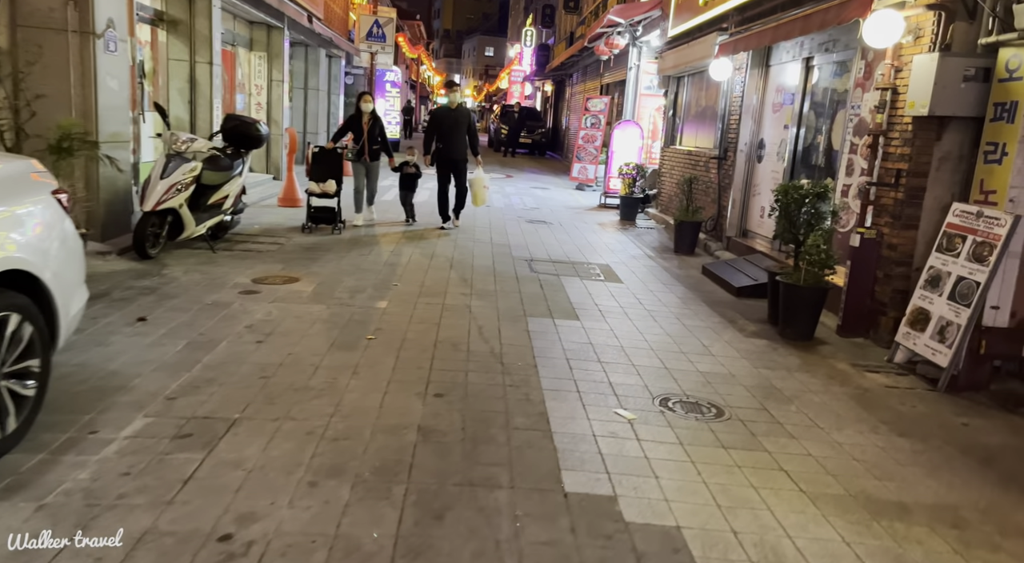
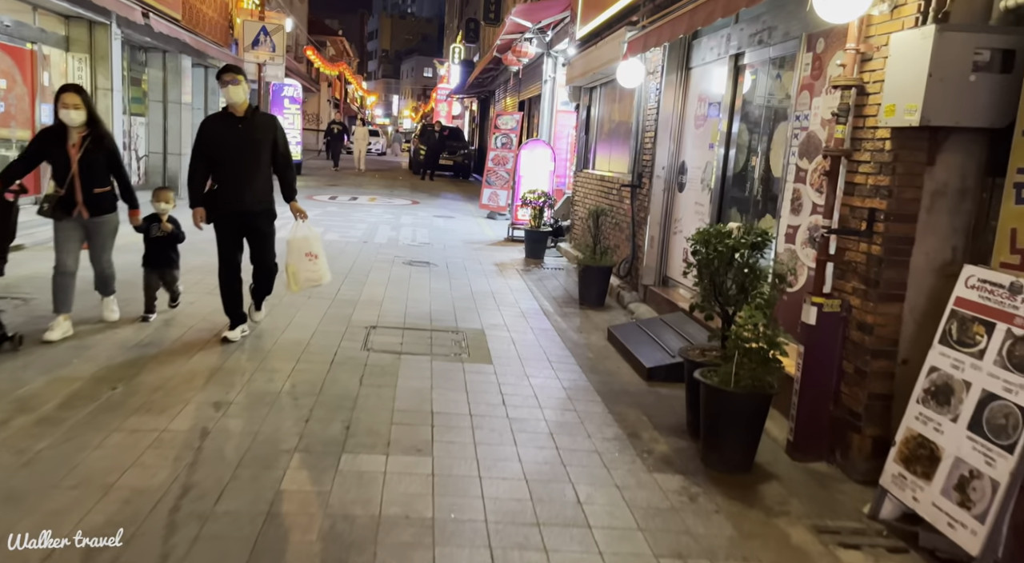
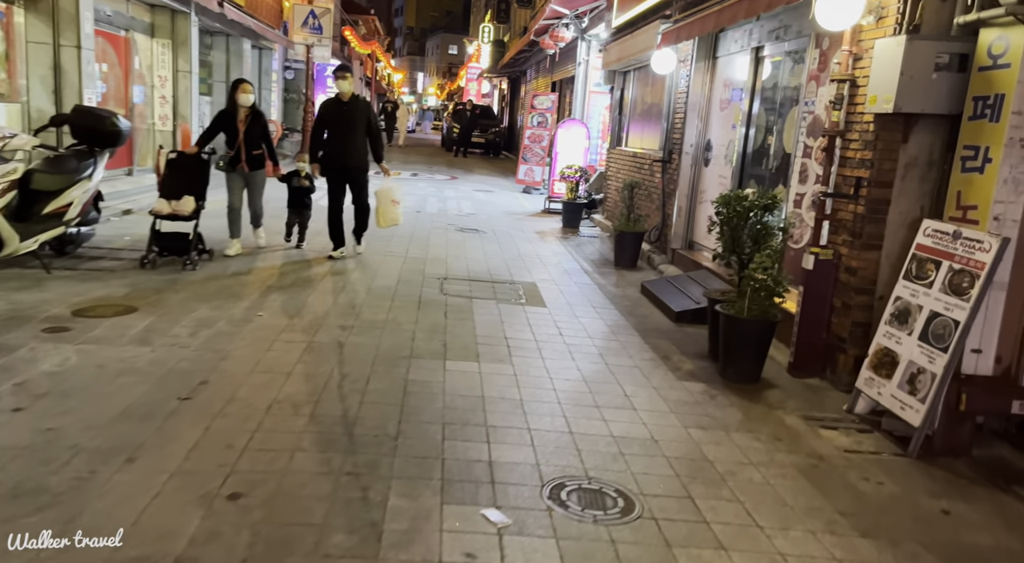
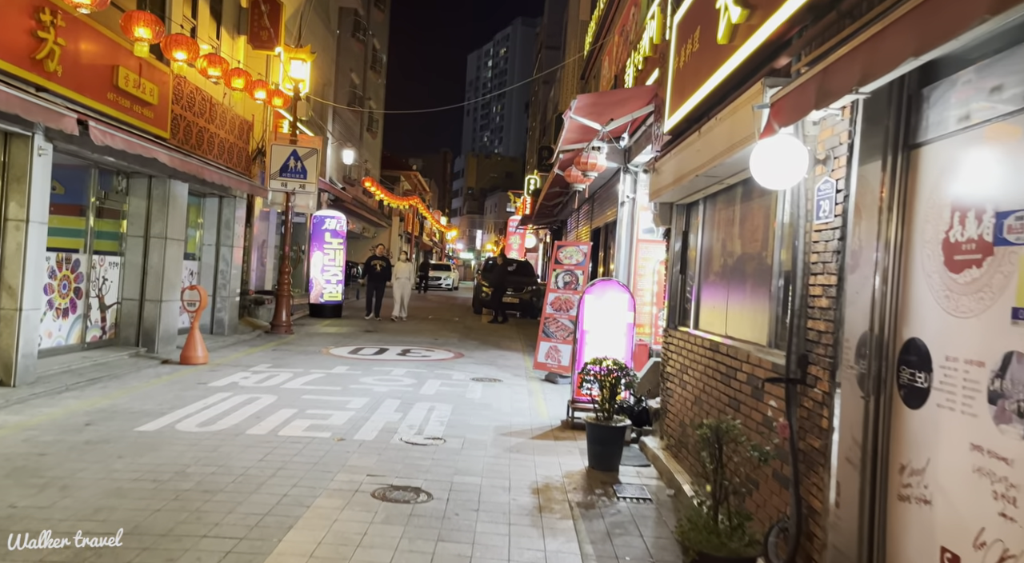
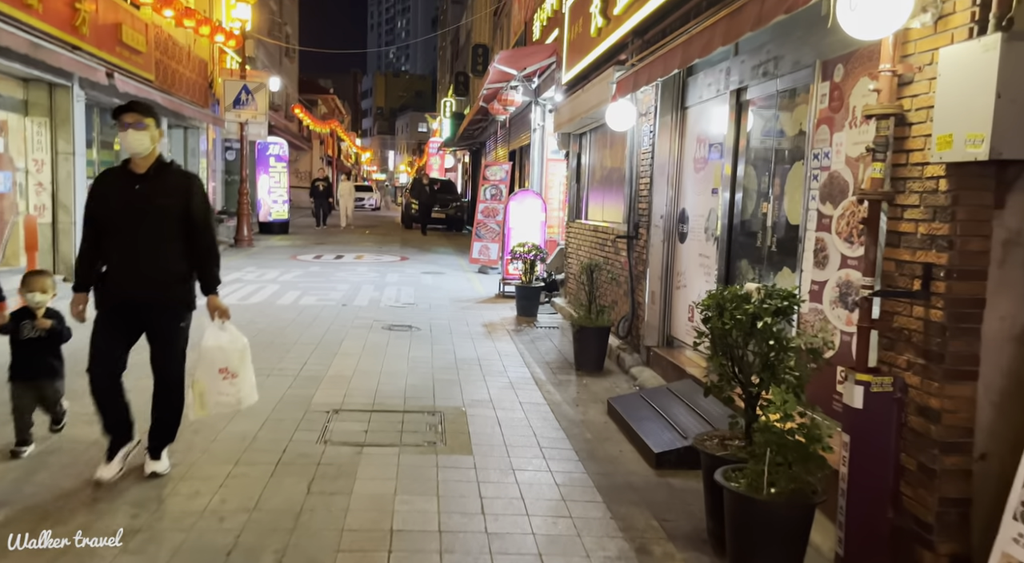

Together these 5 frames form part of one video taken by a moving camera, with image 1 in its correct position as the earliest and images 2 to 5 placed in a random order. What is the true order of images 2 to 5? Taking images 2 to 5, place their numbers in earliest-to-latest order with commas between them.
3, 2, 5, 4
